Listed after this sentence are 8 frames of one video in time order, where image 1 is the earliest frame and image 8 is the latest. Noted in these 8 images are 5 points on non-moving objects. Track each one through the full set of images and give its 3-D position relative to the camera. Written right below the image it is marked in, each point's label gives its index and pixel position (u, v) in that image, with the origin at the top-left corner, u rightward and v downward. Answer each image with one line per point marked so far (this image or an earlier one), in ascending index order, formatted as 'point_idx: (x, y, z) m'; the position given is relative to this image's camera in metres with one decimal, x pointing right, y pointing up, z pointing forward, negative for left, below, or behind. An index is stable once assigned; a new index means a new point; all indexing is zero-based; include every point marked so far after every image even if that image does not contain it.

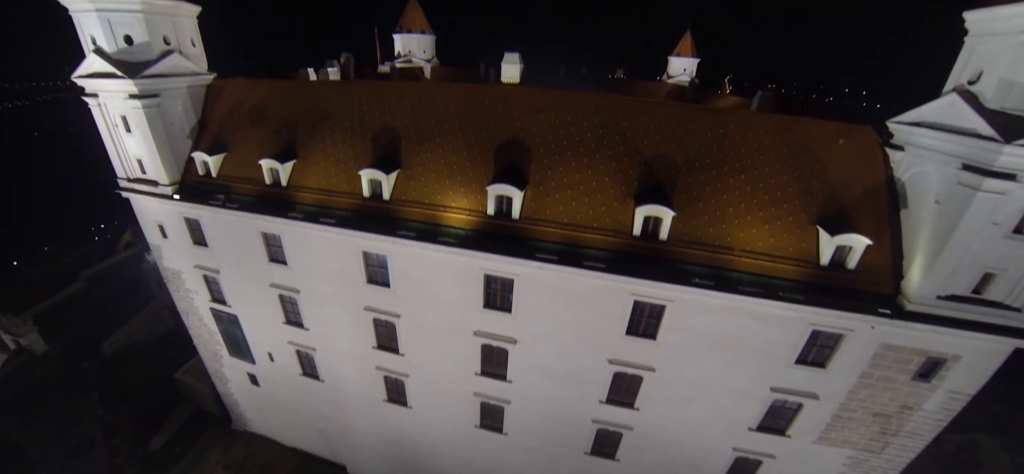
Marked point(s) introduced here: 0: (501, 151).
0: (-0.3, +2.7, +12.8) m
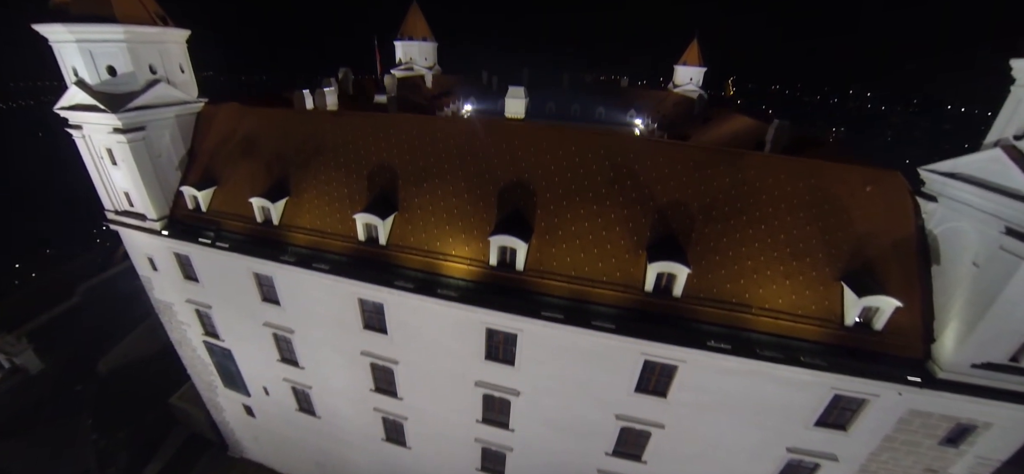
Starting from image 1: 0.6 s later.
0: (-0.2, +1.2, +12.1) m
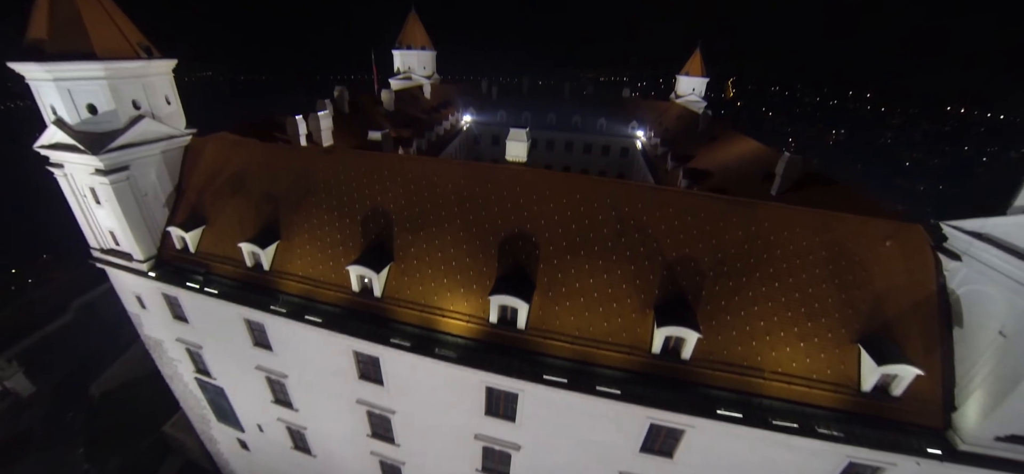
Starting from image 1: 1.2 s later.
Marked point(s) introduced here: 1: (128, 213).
0: (-0.1, -0.3, +11.5) m
1: (-13.0, +0.8, +13.7) m
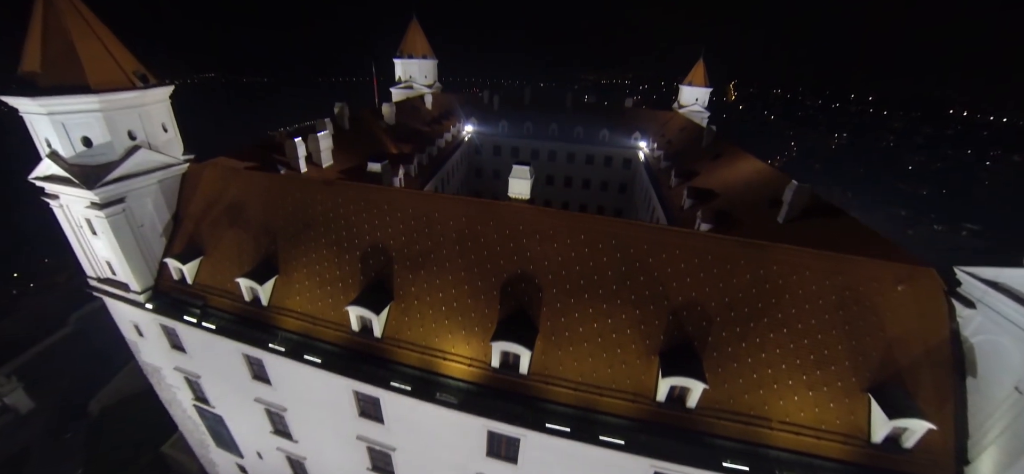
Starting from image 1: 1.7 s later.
0: (-0.1, -1.4, +11.3) m
1: (-12.9, -0.3, +13.5) m
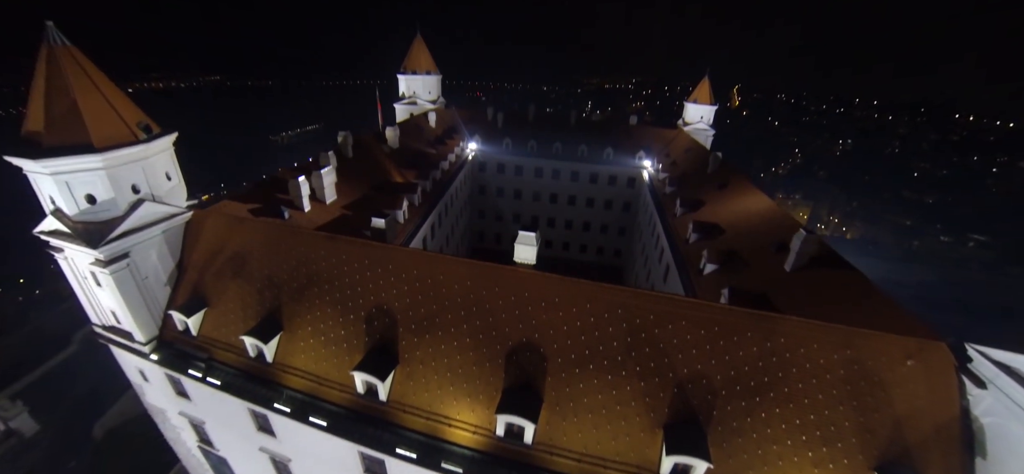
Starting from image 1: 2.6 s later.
0: (+0.1, -3.3, +11.2) m
1: (-12.8, -2.0, +13.4) m
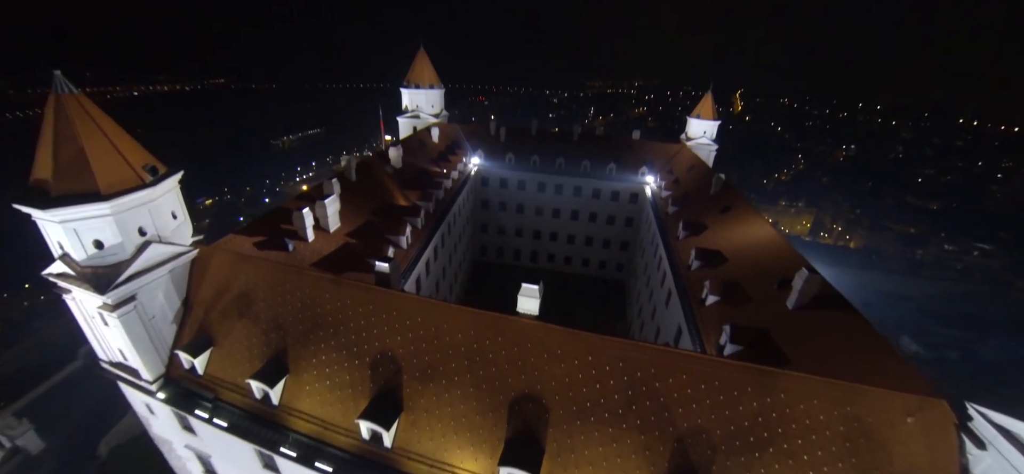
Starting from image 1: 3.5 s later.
0: (+0.2, -4.8, +11.3) m
1: (-12.7, -3.4, +13.6) m
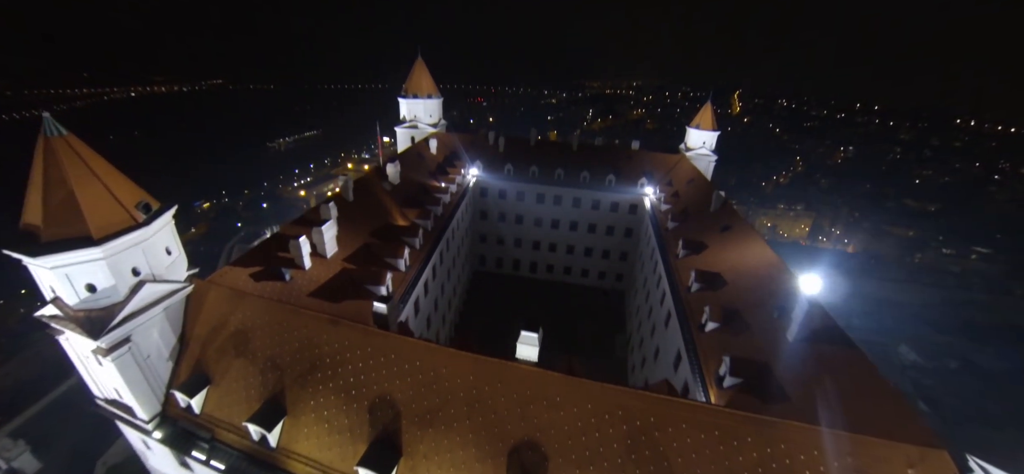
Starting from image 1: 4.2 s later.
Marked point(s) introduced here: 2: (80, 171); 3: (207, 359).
0: (+0.1, -6.1, +11.2) m
1: (-12.7, -4.7, +13.4) m
2: (-12.6, +1.9, +11.8) m
3: (-10.7, -4.3, +14.2) m
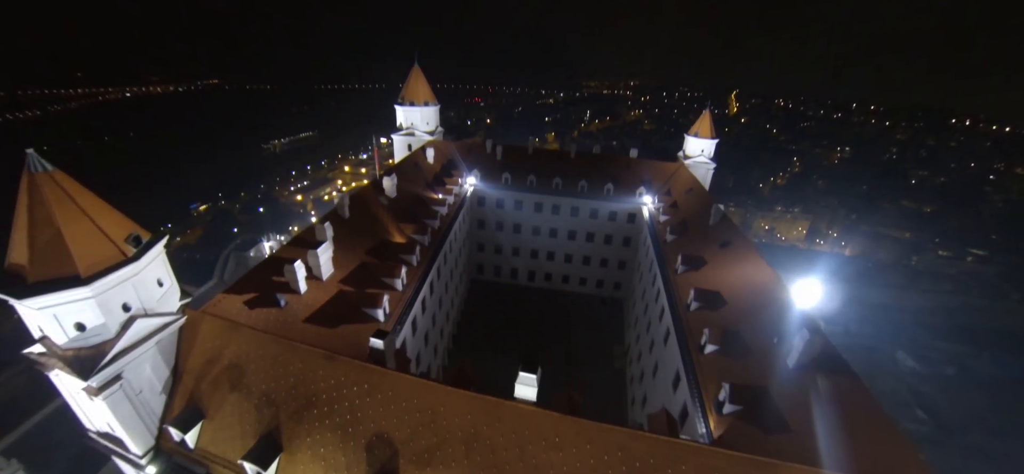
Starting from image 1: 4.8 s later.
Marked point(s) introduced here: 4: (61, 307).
0: (+0.1, -7.2, +11.1) m
1: (-12.8, -5.8, +13.2) m
2: (-12.7, +0.8, +11.5) m
3: (-10.8, -5.4, +14.0) m
4: (-13.0, -2.0, +11.7) m
